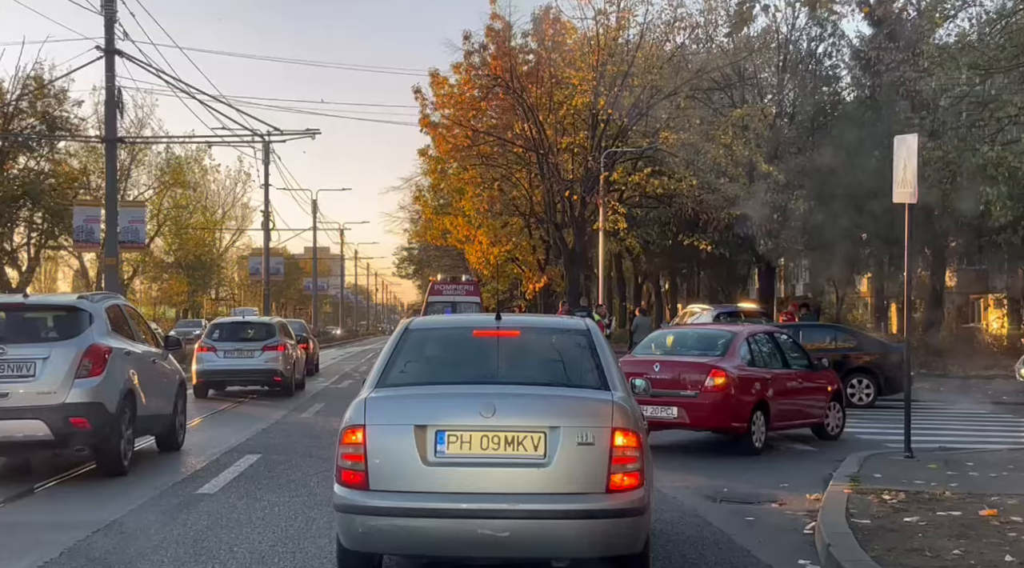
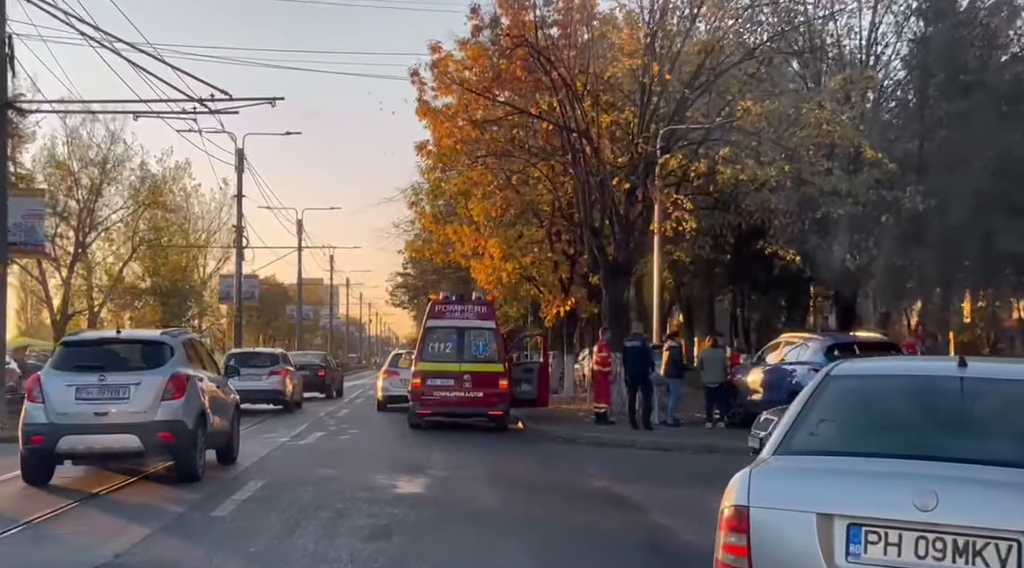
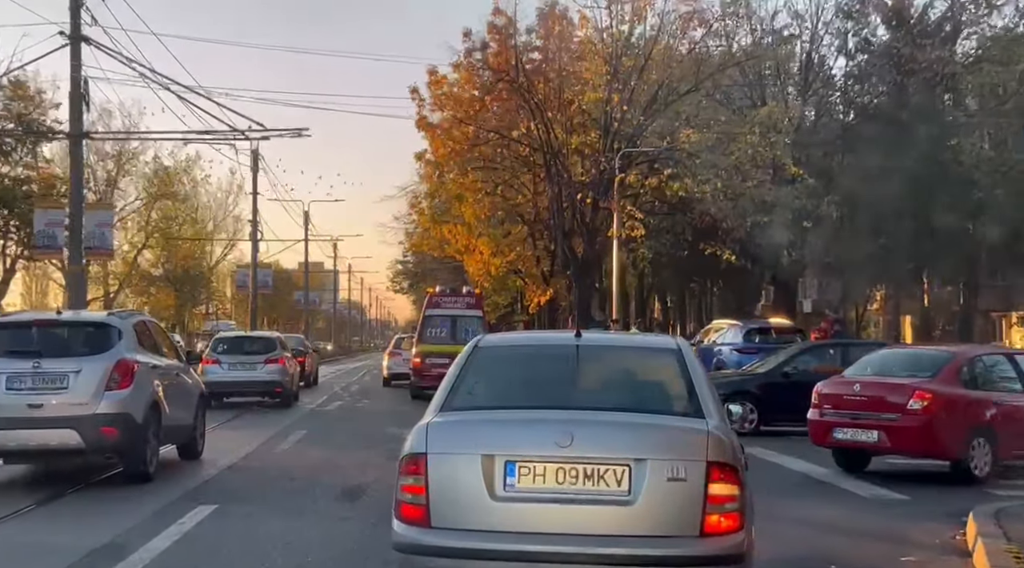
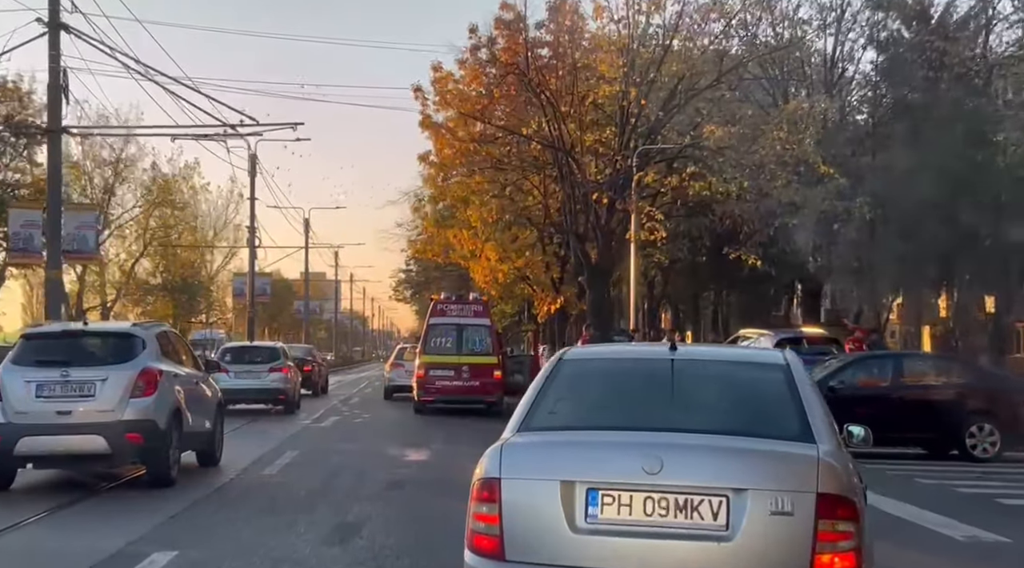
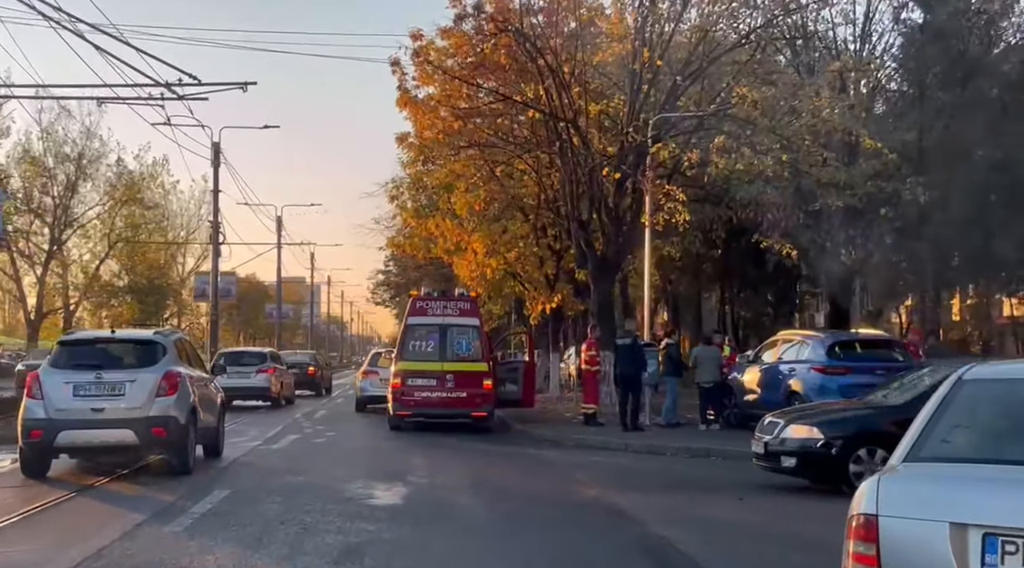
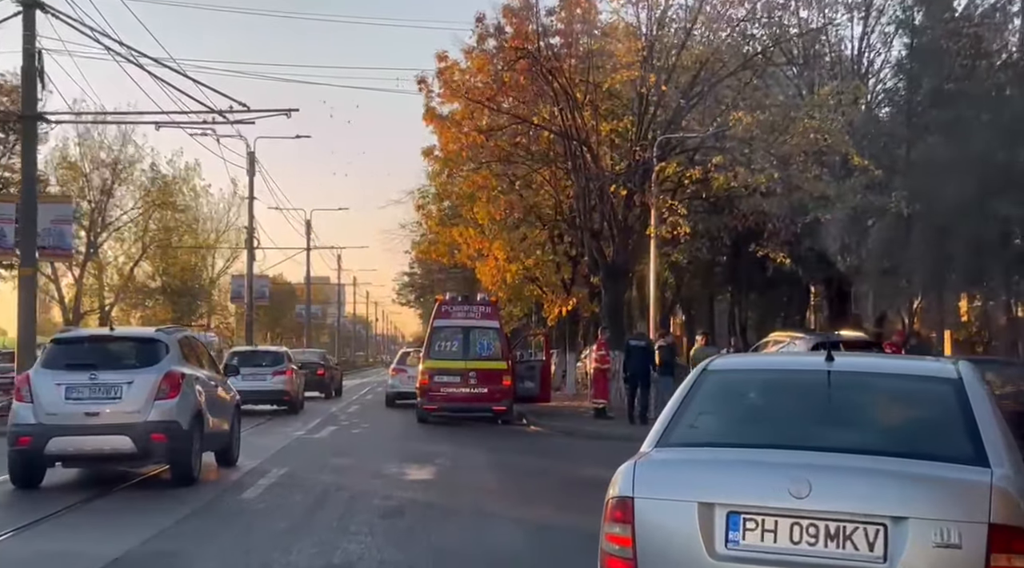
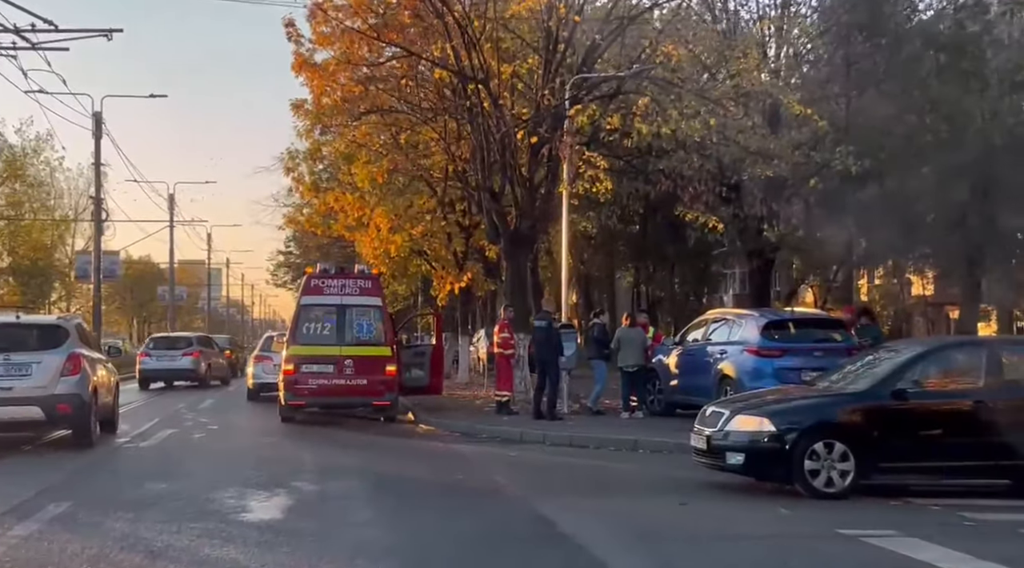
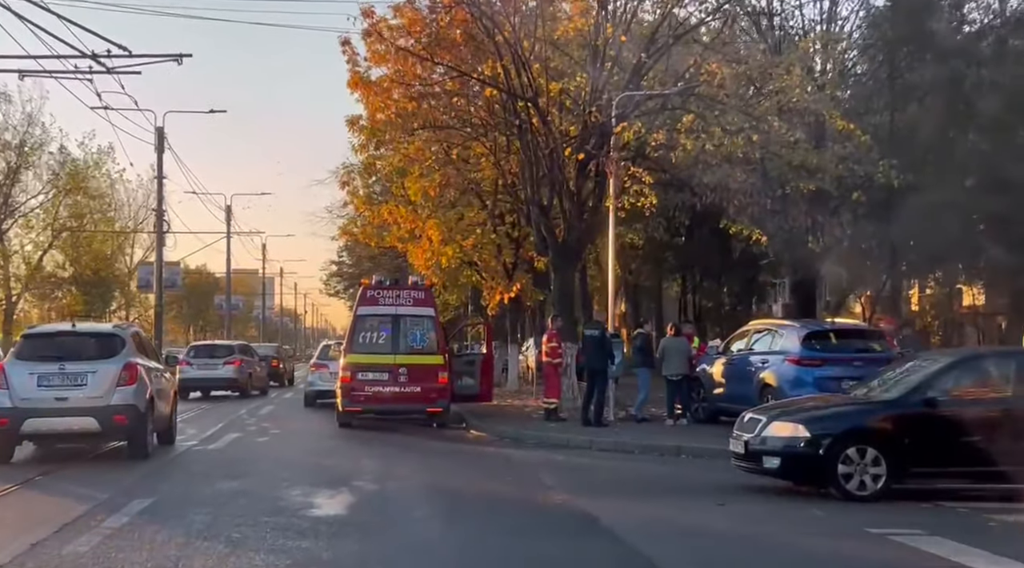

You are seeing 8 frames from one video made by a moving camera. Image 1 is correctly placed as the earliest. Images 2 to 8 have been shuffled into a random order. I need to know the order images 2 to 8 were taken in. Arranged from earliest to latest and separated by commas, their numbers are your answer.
3, 4, 6, 2, 5, 8, 7
